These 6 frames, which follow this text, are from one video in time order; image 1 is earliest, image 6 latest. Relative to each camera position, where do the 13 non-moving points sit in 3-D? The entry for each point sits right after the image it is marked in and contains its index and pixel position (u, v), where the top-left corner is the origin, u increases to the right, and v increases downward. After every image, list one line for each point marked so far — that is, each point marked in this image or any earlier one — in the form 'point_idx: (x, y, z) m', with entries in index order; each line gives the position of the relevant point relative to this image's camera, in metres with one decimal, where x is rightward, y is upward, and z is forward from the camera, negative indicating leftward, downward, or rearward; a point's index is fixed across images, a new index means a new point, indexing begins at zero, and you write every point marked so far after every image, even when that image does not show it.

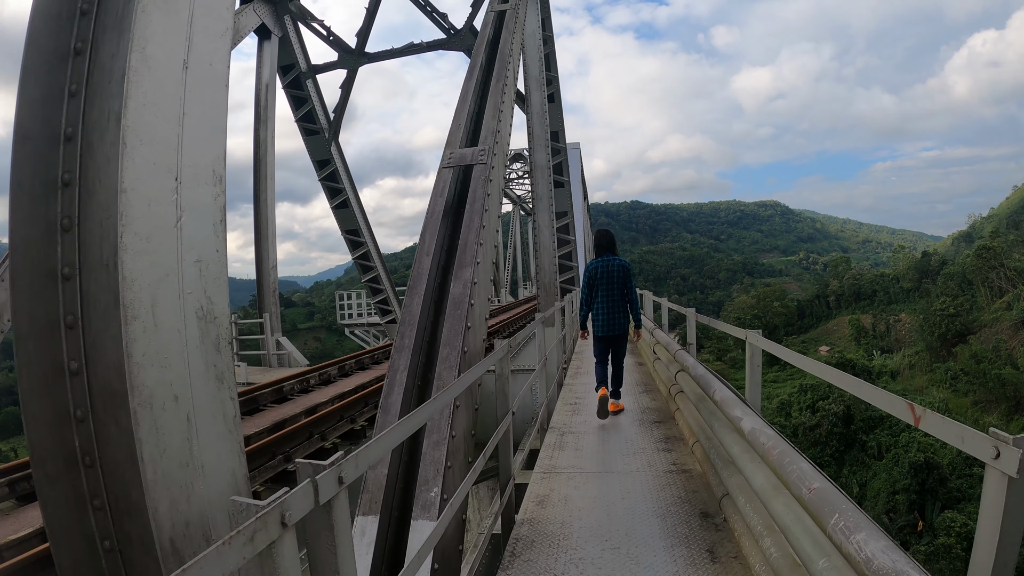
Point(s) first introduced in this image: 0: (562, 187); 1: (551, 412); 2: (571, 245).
0: (+1.0, +2.0, +9.9) m
1: (+0.3, -1.0, +4.1) m
2: (+1.1, +0.9, +10.3) m
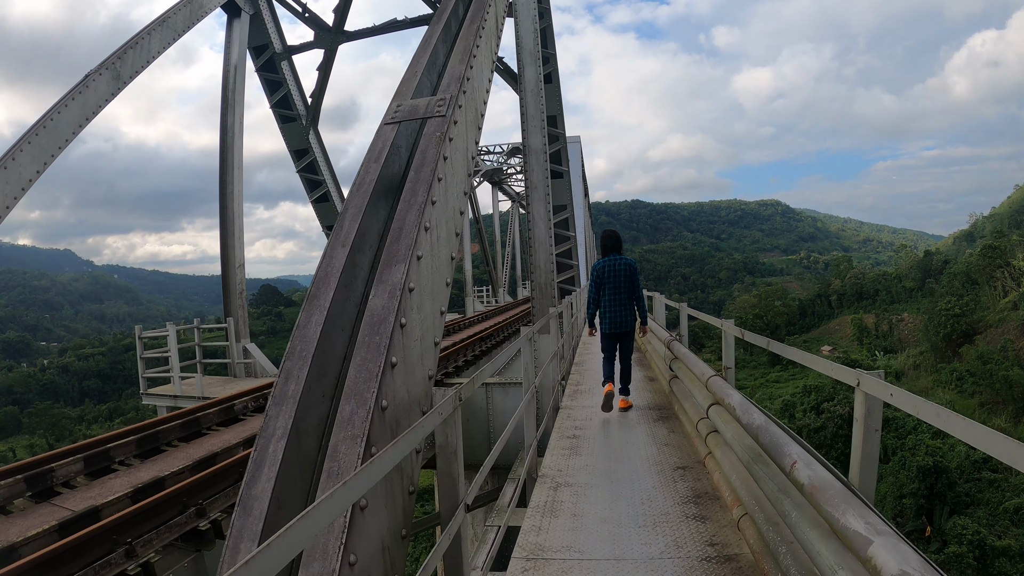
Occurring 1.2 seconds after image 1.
0: (+0.8, +1.9, +9.1) m
1: (+0.2, -1.0, +3.2) m
2: (+1.0, +0.8, +9.4) m
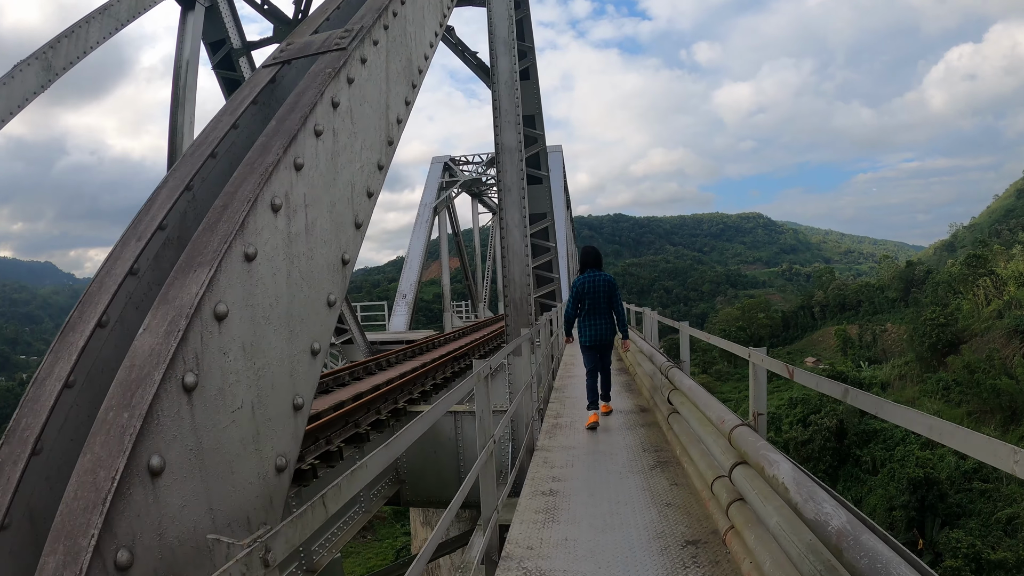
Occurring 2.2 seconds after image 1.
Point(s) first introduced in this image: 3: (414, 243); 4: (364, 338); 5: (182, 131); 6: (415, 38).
0: (+0.5, +1.7, +8.5) m
1: (0.0, -1.1, +2.5) m
2: (+0.6, +0.6, +8.8) m
3: (-3.9, +1.7, +19.3) m
4: (-3.5, -1.2, +11.9) m
5: (-4.9, +2.3, +7.7) m
6: (-0.3, +1.0, +2.0) m
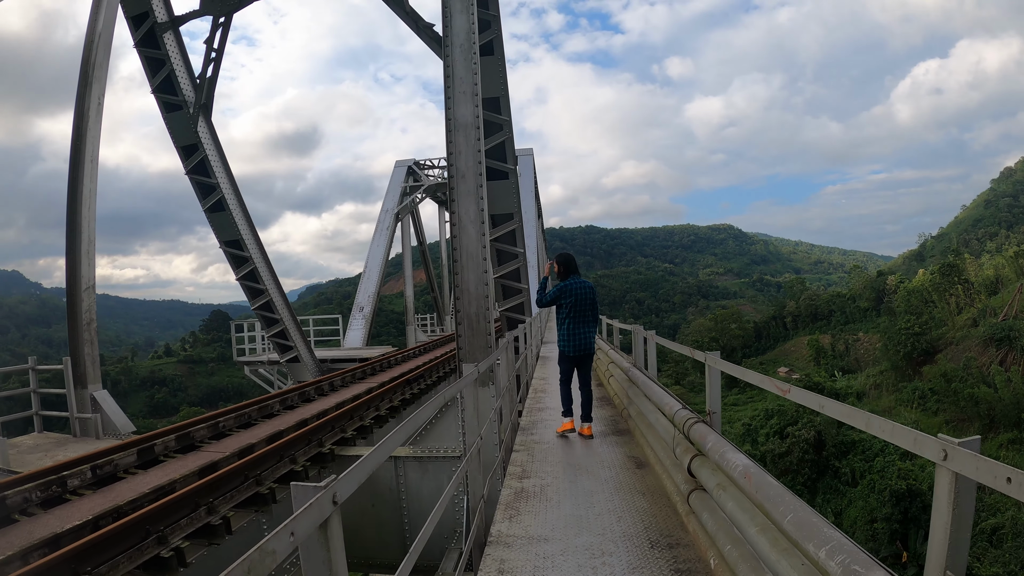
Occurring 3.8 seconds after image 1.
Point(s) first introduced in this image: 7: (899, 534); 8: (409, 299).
0: (0.0, +1.6, +7.5) m
1: (-0.2, -1.1, +1.4) m
2: (+0.1, +0.5, +7.8) m
3: (-4.9, +1.3, +18.1) m
4: (-4.2, -1.4, +10.6) m
5: (-5.4, +2.2, +6.5) m
6: (-0.5, +1.0, +0.9) m
7: (+14.5, -9.2, +19.3) m
8: (-3.9, -0.4, +19.9) m
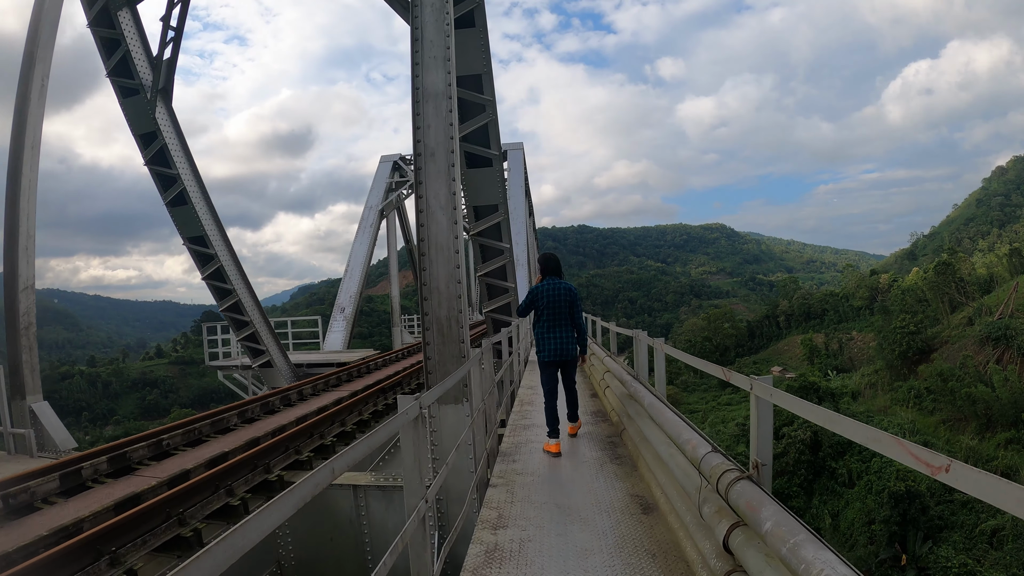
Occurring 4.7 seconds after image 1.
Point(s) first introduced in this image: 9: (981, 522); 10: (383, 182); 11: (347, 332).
0: (-0.2, +1.6, +6.9) m
1: (-0.3, -1.1, +0.9) m
2: (0.0, +0.5, +7.2) m
3: (-5.2, +1.3, +17.5) m
4: (-4.3, -1.4, +10.1) m
5: (-5.5, +2.1, +5.9) m
6: (-0.6, +1.0, +0.4) m
7: (+14.2, -9.1, +19.0) m
8: (-4.2, -0.4, +19.3) m
9: (+17.7, -8.9, +19.5) m
10: (-4.8, +3.9, +19.8) m
11: (-5.0, -1.4, +16.0) m
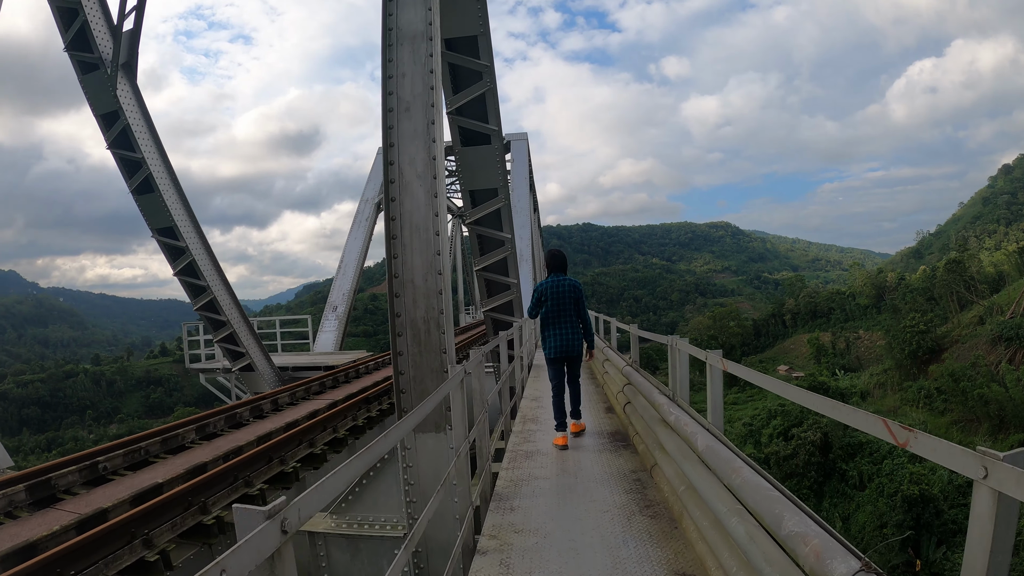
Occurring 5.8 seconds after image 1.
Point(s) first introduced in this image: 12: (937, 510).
0: (-0.2, +1.6, +6.6) m
1: (-0.3, -1.0, +0.5) m
2: (0.0, +0.5, +6.9) m
3: (-5.1, +1.4, +17.2) m
4: (-4.3, -1.3, +9.7) m
5: (-5.5, +2.2, +5.6) m
6: (-0.6, +1.0, 0.0) m
7: (+14.3, -9.1, +18.5) m
8: (-4.1, -0.3, +19.0) m
9: (+17.8, -8.8, +19.0) m
10: (-4.7, +4.0, +19.4) m
11: (-5.0, -1.3, +15.7) m
12: (+15.6, -8.2, +18.9) m
